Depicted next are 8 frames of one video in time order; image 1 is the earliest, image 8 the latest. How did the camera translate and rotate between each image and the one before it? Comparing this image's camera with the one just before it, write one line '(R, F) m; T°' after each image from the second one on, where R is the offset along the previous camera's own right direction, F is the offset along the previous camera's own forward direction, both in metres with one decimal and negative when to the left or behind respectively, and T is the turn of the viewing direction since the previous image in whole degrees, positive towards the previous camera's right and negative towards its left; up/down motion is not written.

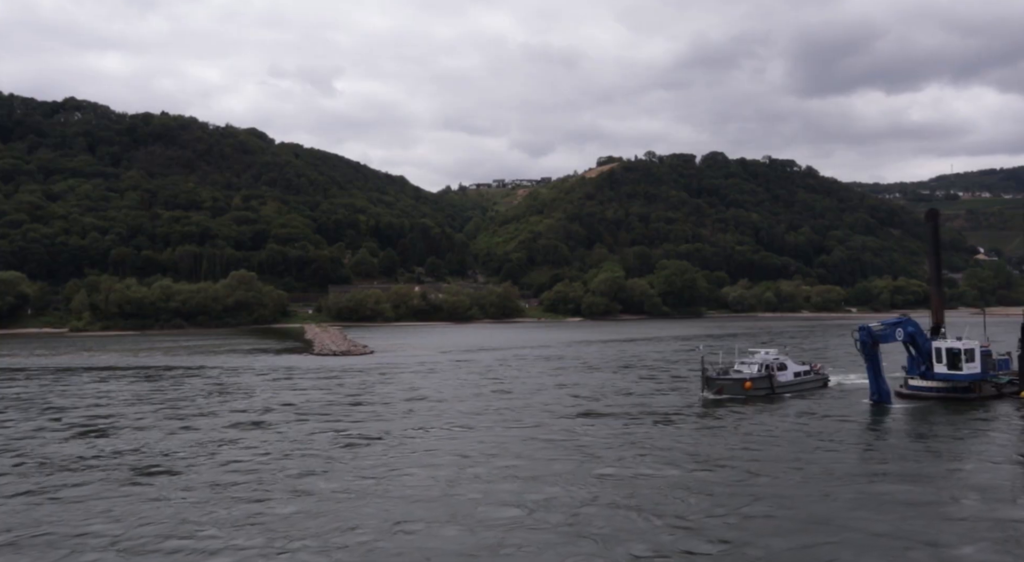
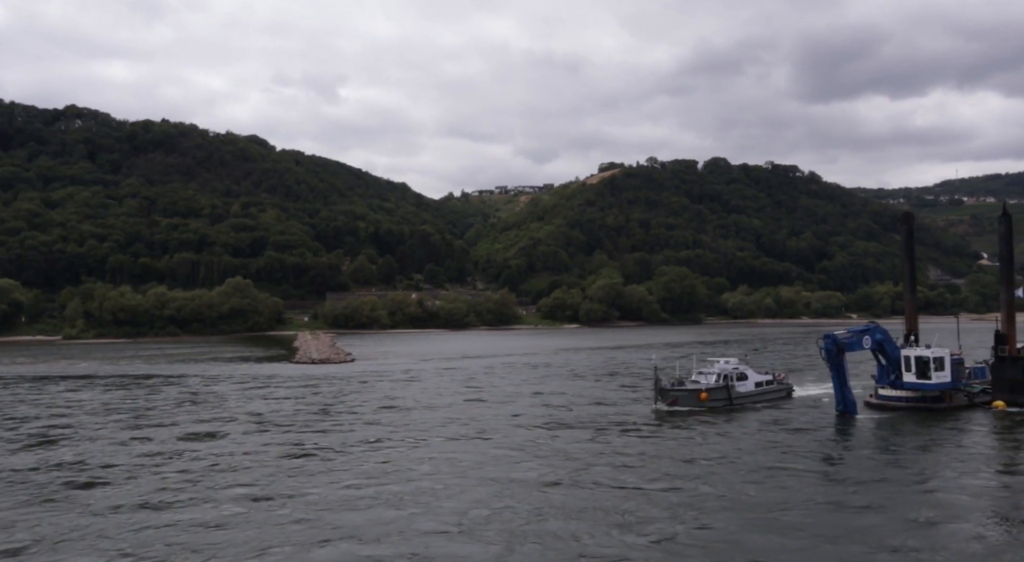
(+1.6, +0.9) m; 0°
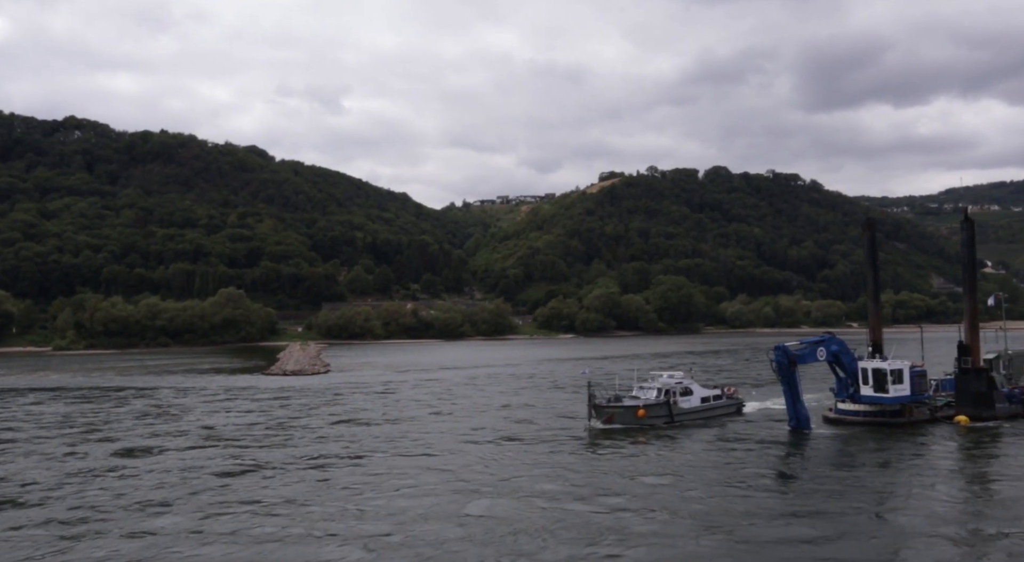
(+2.0, +1.2) m; 0°
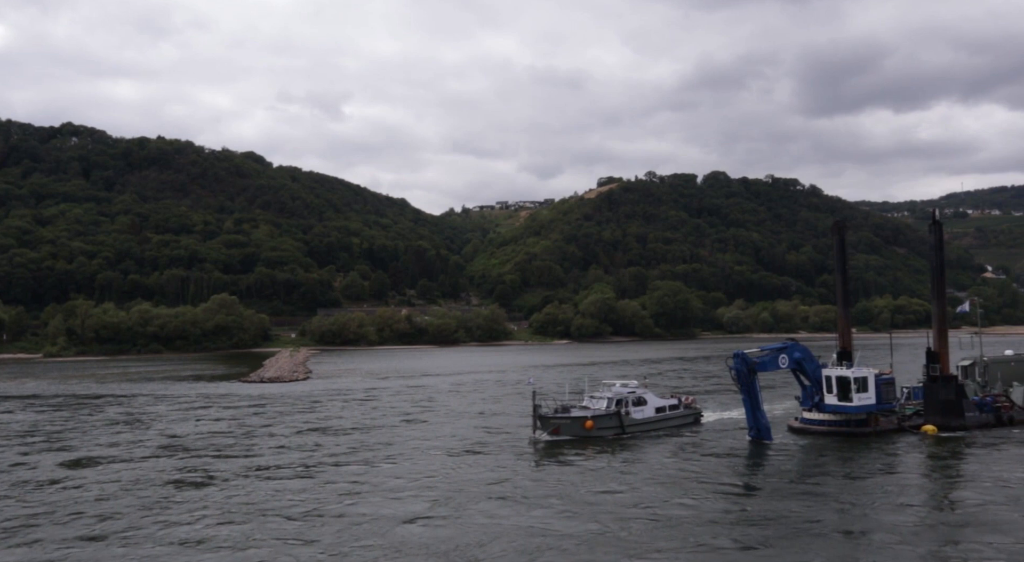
(+1.4, +0.8) m; 0°
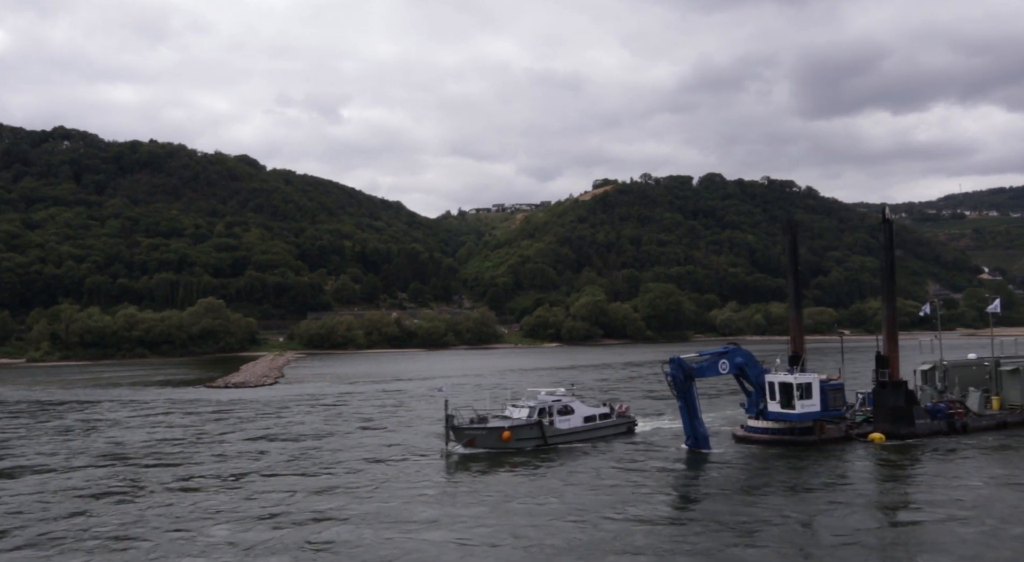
(+2.0, +1.1) m; 0°
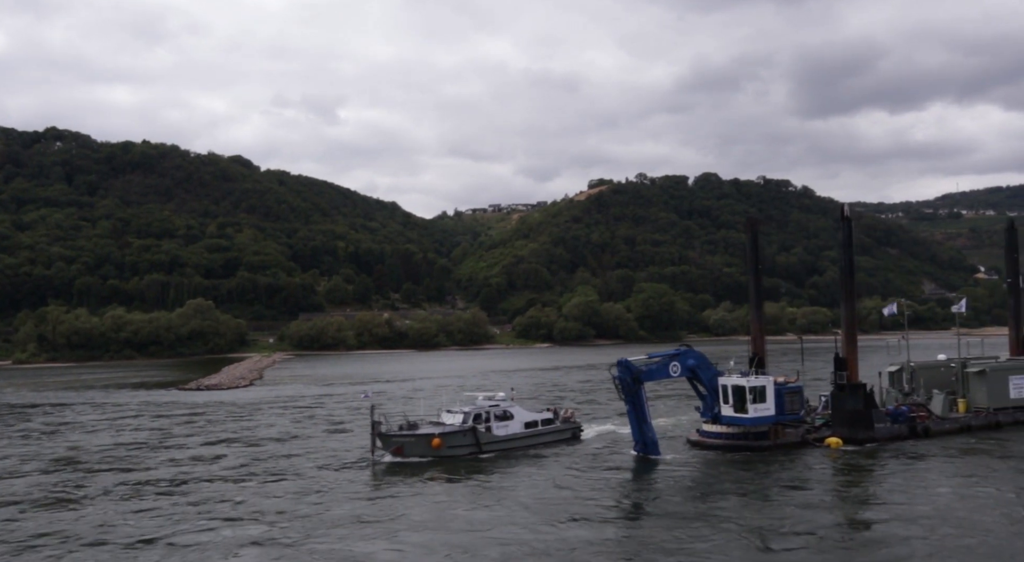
(+1.4, +0.8) m; 0°
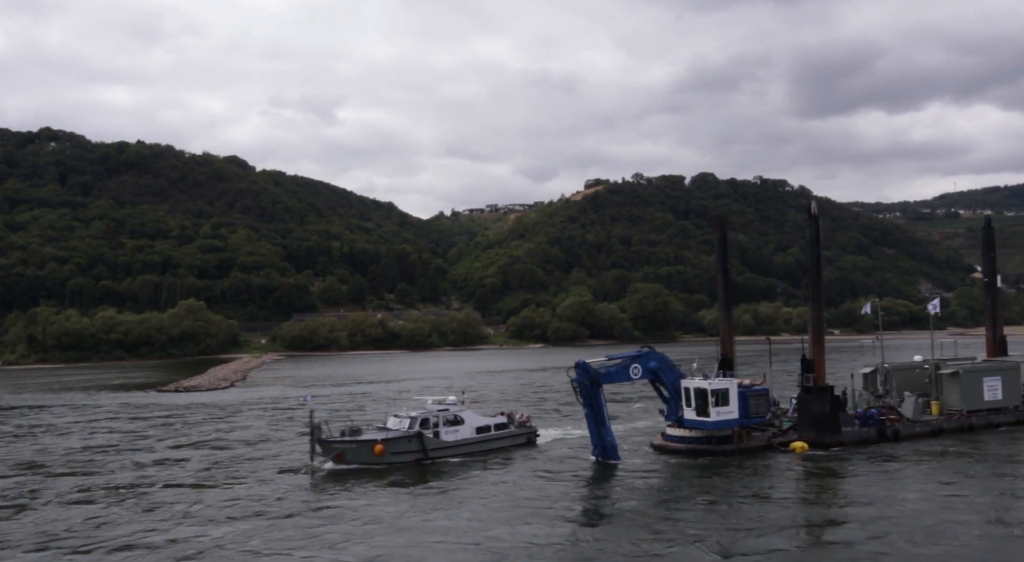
(+1.1, +0.6) m; 0°
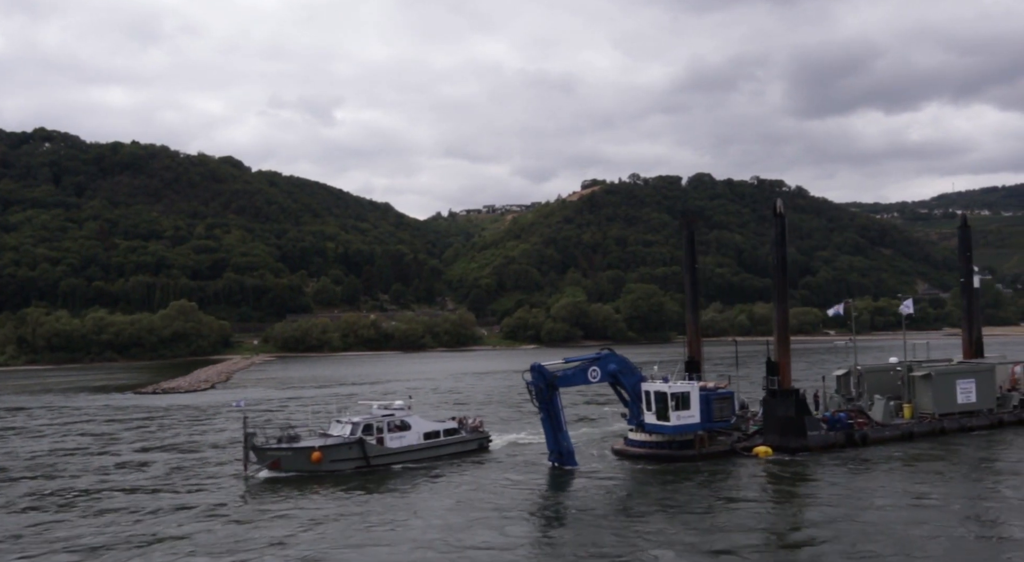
(+1.1, +0.6) m; 0°
